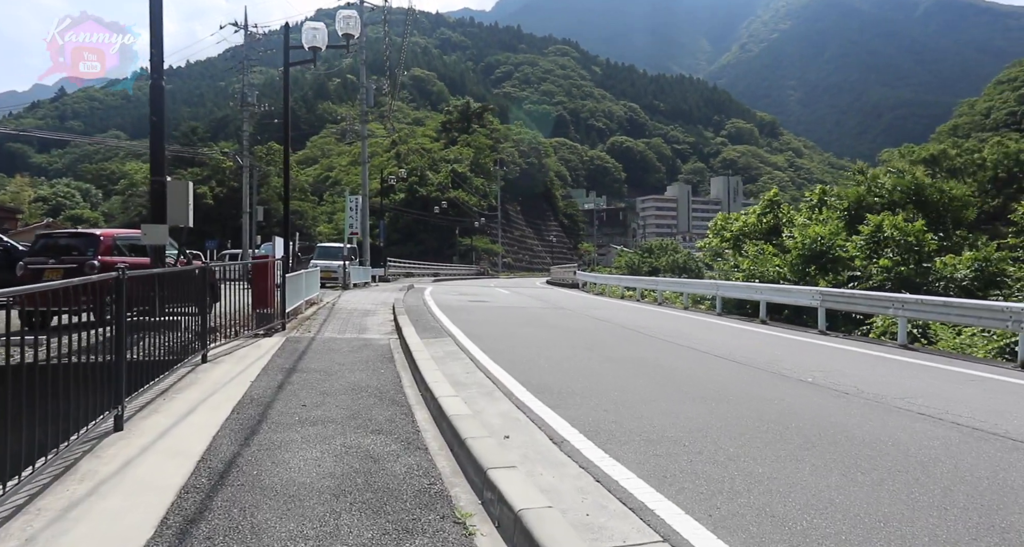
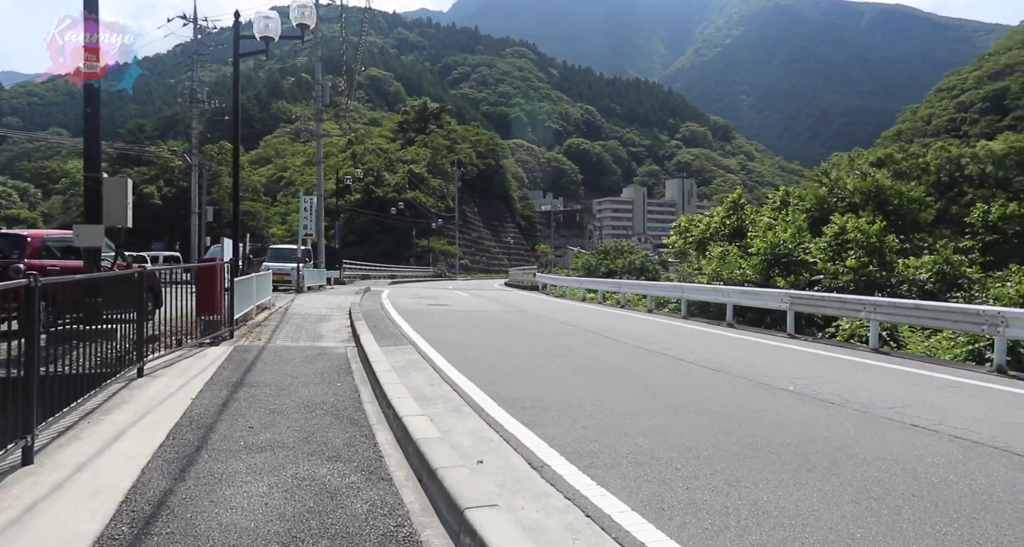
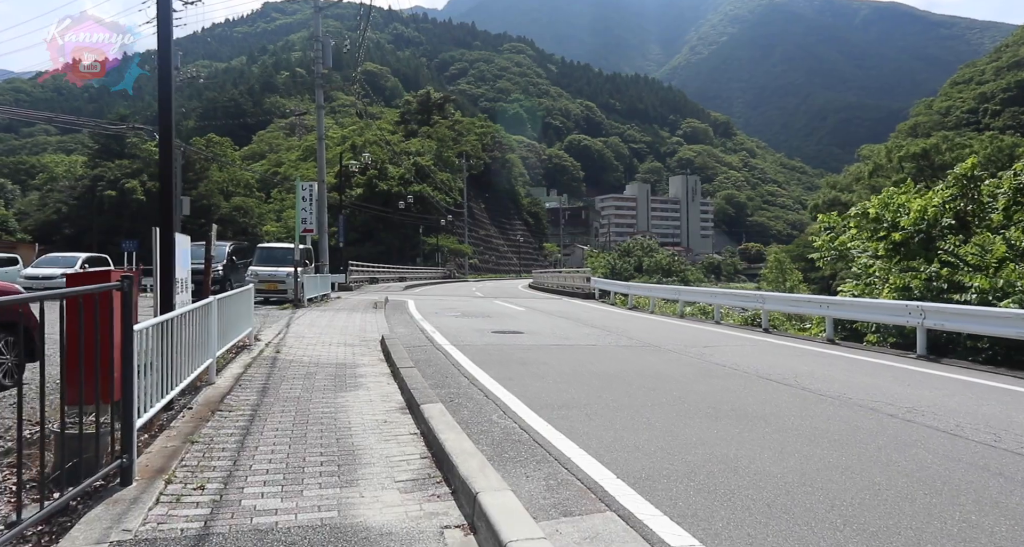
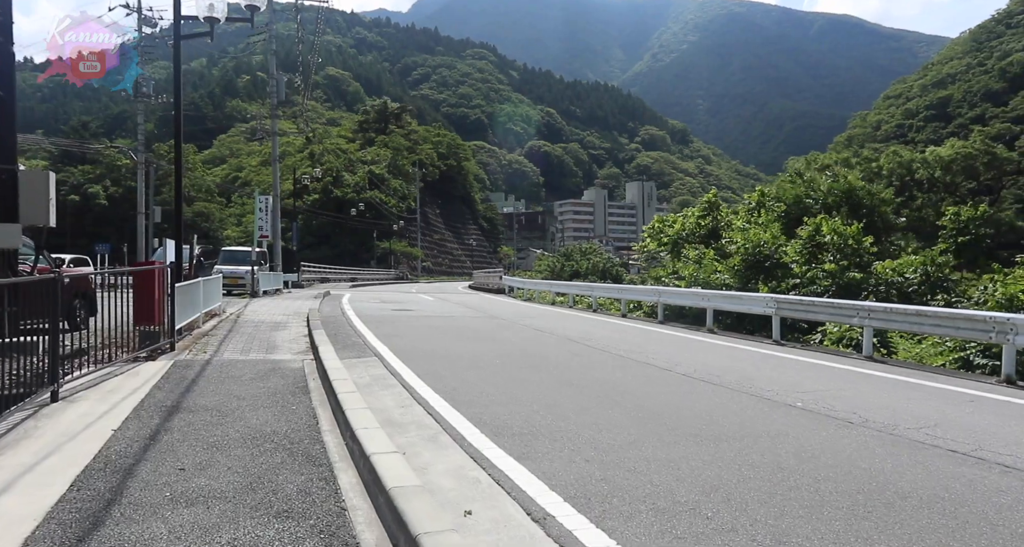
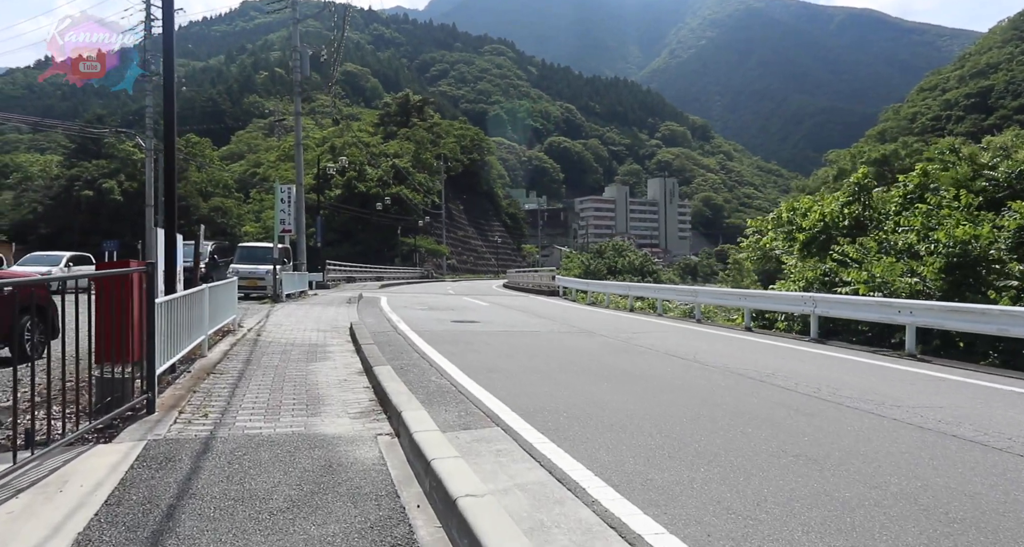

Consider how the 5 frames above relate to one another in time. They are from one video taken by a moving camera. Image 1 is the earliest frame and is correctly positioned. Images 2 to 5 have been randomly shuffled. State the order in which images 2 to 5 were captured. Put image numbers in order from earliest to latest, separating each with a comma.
2, 4, 5, 3
